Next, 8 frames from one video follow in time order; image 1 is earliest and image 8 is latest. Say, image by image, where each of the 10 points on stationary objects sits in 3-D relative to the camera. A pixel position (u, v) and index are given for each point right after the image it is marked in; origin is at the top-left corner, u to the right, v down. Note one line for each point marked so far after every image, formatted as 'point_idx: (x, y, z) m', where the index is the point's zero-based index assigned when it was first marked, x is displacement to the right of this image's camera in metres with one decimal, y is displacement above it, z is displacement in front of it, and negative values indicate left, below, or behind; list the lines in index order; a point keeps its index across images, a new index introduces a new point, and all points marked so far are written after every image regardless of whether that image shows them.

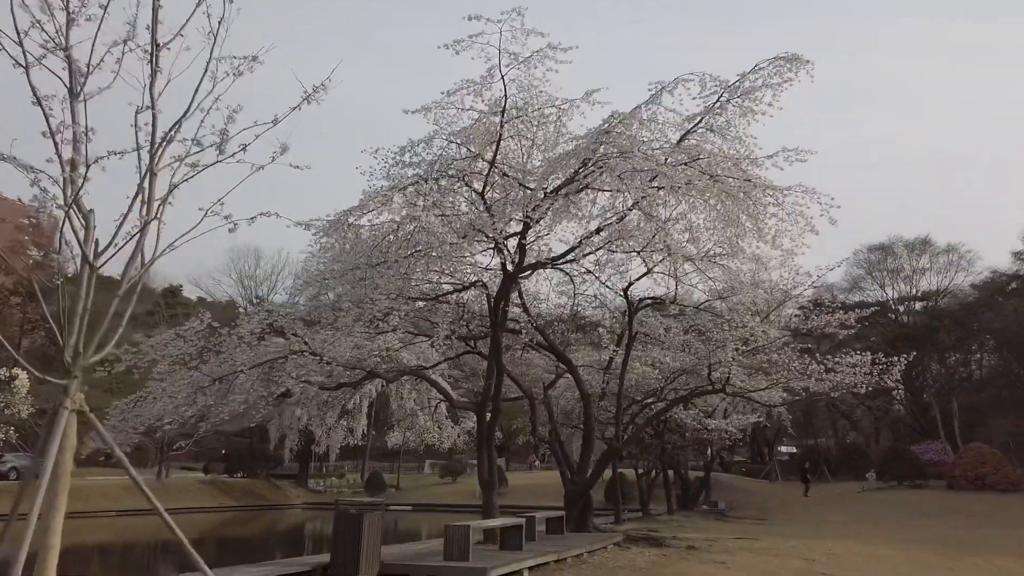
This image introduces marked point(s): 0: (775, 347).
0: (+4.1, -0.9, +12.1) m
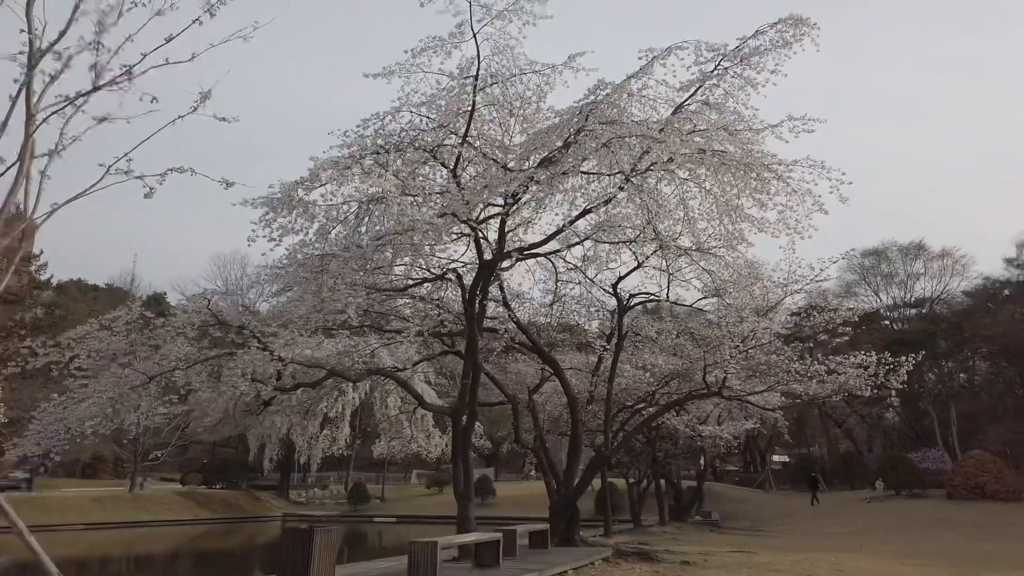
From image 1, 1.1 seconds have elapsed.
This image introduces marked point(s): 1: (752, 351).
0: (+3.8, -0.8, +11.4) m
1: (+3.5, -0.9, +11.3) m
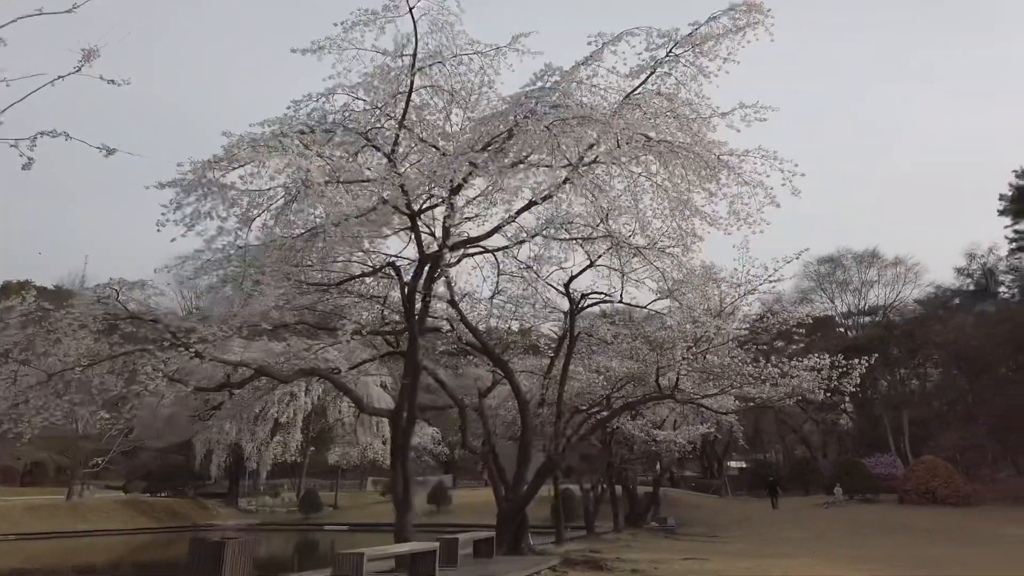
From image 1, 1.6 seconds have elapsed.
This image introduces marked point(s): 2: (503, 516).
0: (+3.1, -0.8, +11.2) m
1: (+2.8, -0.9, +11.1) m
2: (-0.1, -3.0, +10.0) m
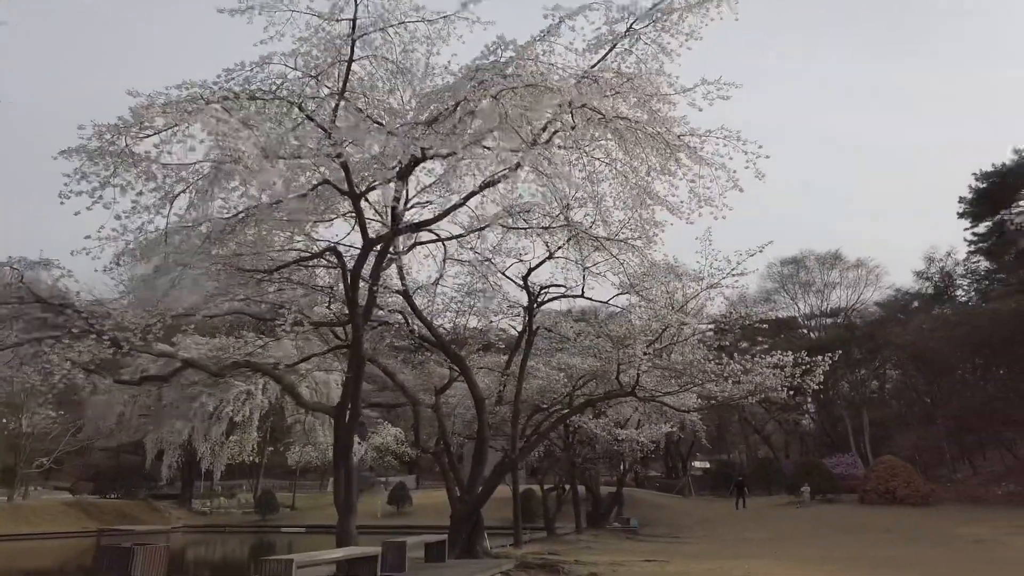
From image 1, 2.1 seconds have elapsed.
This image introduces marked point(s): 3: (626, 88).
0: (+2.5, -0.8, +10.9) m
1: (+2.2, -0.9, +10.8) m
2: (-0.7, -2.9, +9.6) m
3: (+1.2, +2.1, +8.4) m
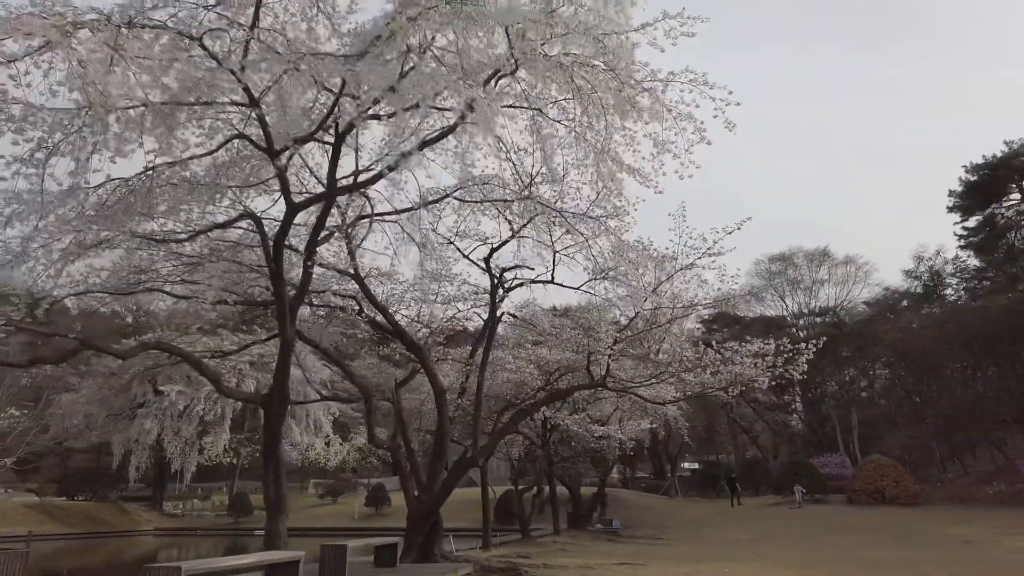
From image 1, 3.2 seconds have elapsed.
0: (+2.1, -0.6, +10.3) m
1: (+1.7, -0.7, +10.2) m
2: (-1.1, -2.7, +8.9) m
3: (+0.8, +2.3, +7.7) m
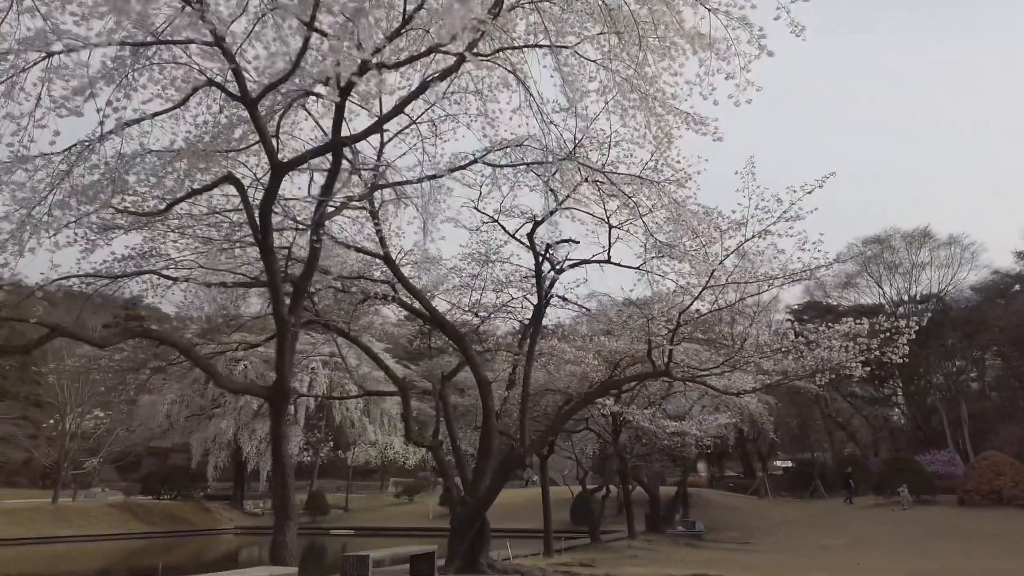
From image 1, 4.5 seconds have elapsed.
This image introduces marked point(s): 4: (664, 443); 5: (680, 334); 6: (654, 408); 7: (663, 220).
0: (+2.7, -0.3, +9.1) m
1: (+2.4, -0.4, +9.0) m
2: (-0.6, -2.5, +8.1) m
3: (+1.1, +2.6, +6.7) m
4: (+3.1, -3.3, +16.0) m
5: (+1.9, -0.5, +8.7) m
6: (+2.7, -2.3, +14.6) m
7: (+1.6, +0.7, +8.0) m
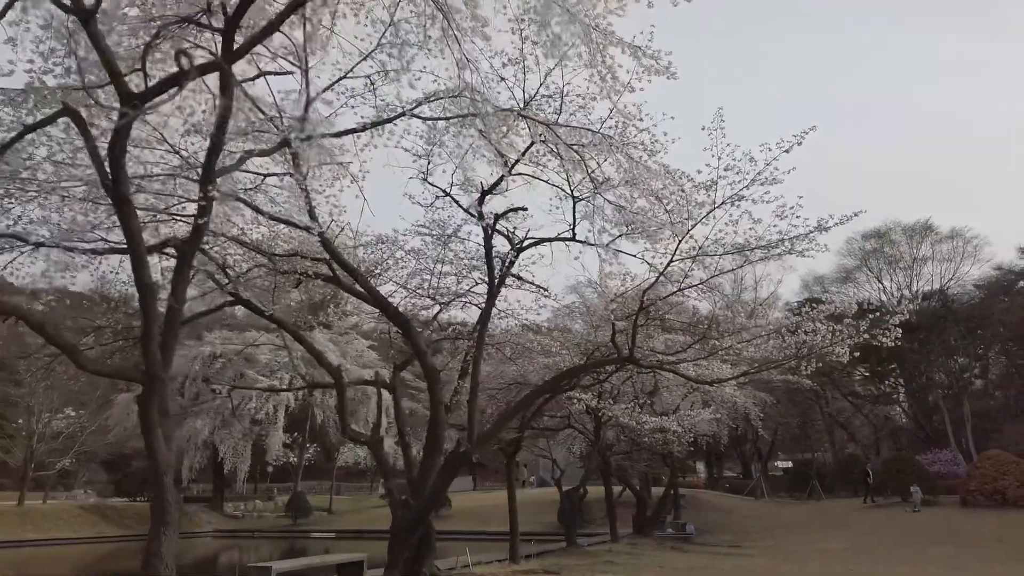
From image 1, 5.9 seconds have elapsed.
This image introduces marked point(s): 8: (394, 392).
0: (+2.2, -0.1, +8.3) m
1: (+1.9, -0.2, +8.2) m
2: (-1.0, -2.3, +7.2) m
3: (+0.6, +2.8, +5.9) m
4: (+2.7, -3.1, +15.2) m
5: (+1.4, -0.3, +7.9) m
6: (+2.2, -2.1, +13.8) m
7: (+1.1, +0.9, +7.2) m
8: (-1.3, -1.2, +8.6) m
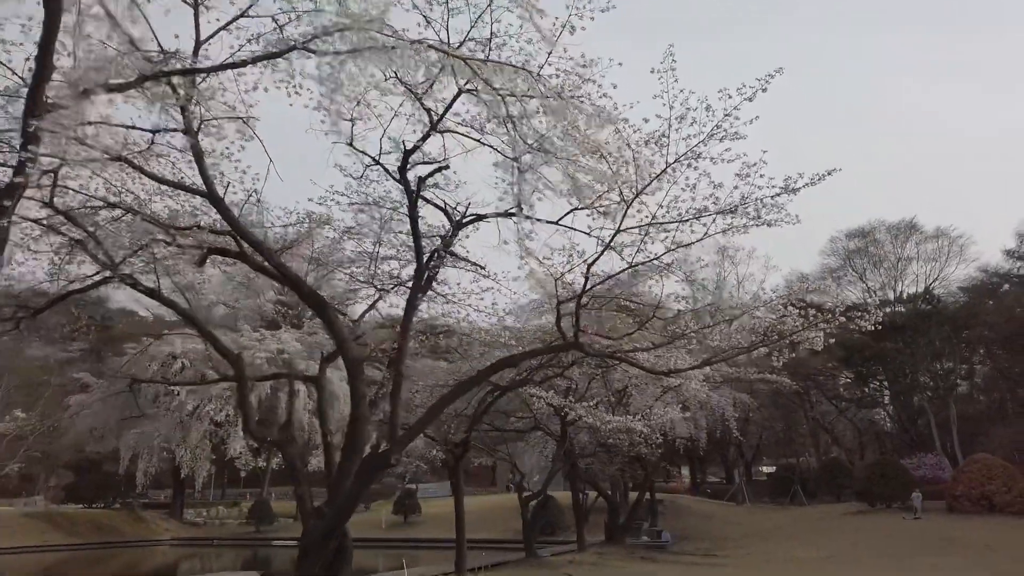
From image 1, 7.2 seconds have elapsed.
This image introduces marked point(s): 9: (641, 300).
0: (+1.6, +0.1, +7.4) m
1: (+1.3, 0.0, +7.3) m
2: (-1.6, -2.1, +6.3) m
3: (+0.1, +3.0, +5.0) m
4: (+2.0, -2.9, +14.3) m
5: (+0.8, -0.1, +7.0) m
6: (+1.6, -2.0, +12.9) m
7: (+0.5, +1.1, +6.3) m
8: (-1.9, -1.0, +7.7) m
9: (+1.4, -0.2, +7.4) m
